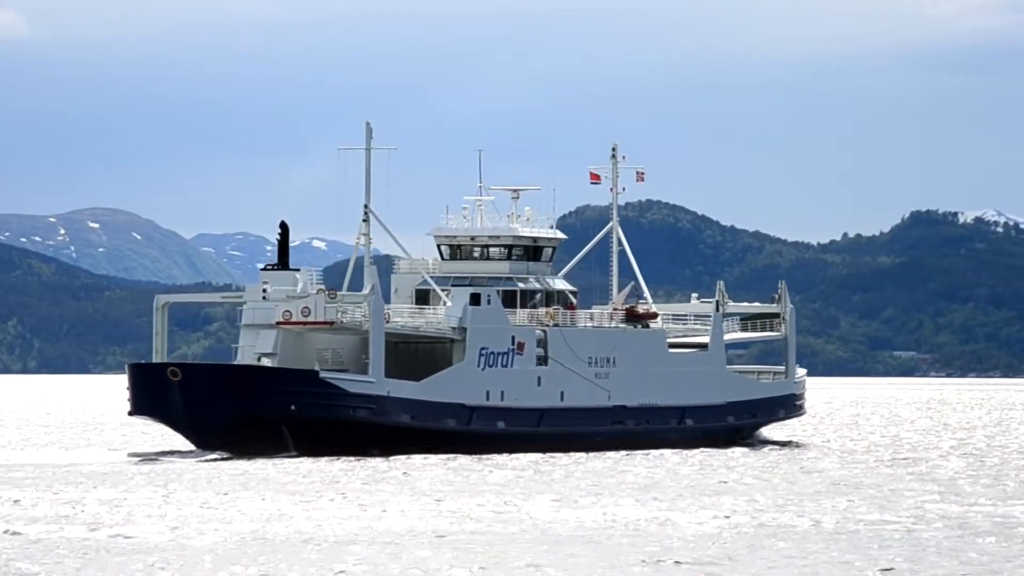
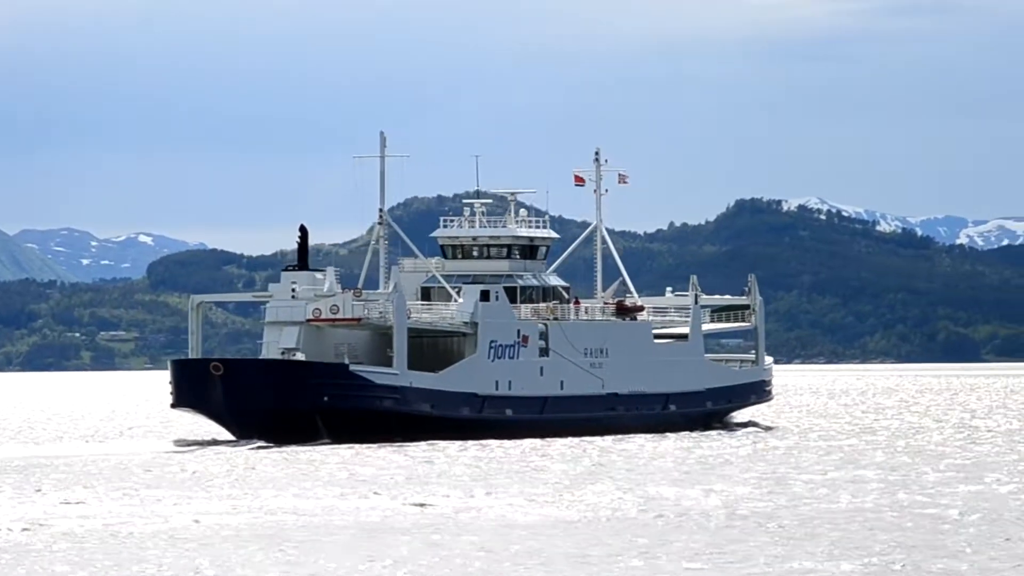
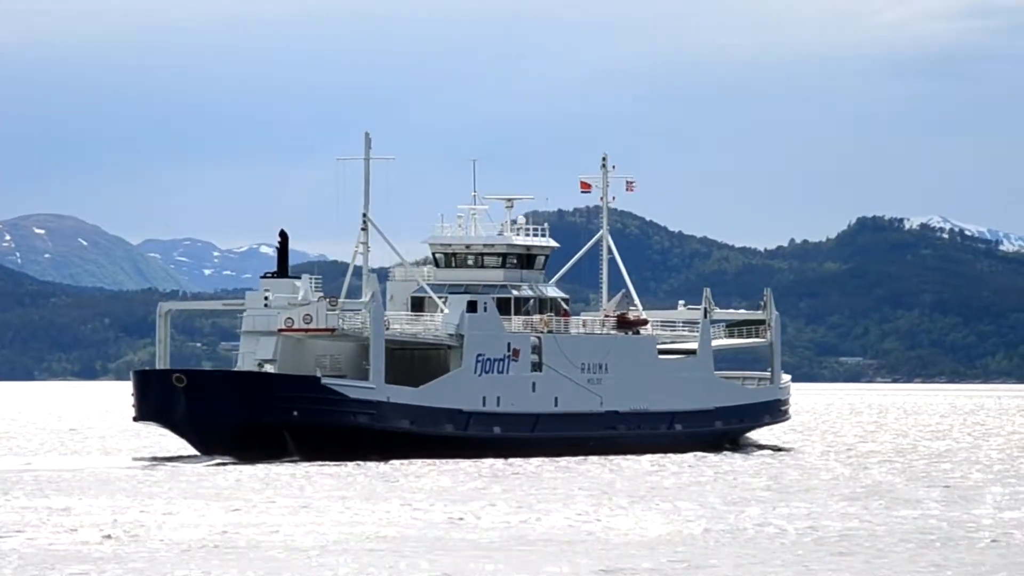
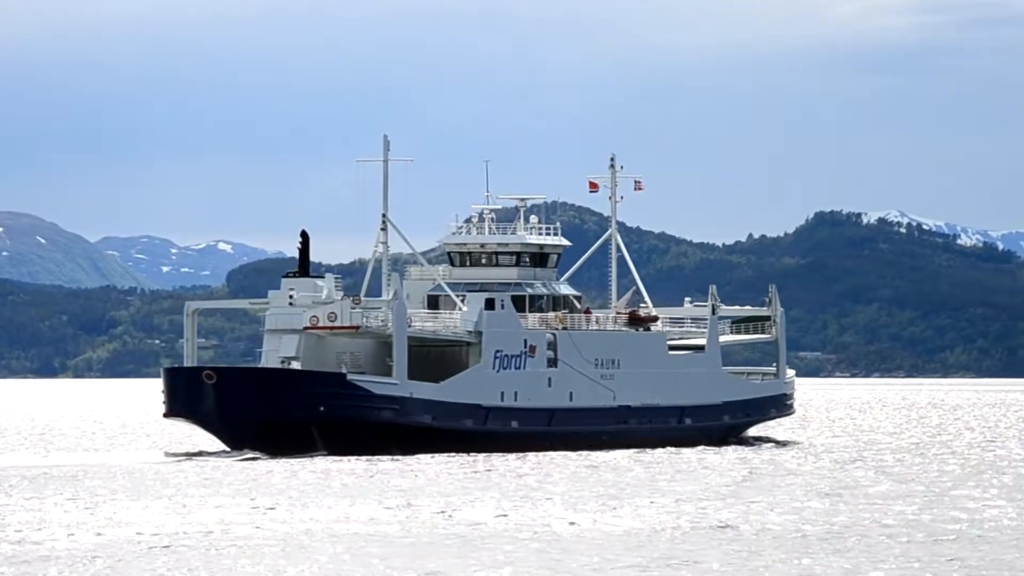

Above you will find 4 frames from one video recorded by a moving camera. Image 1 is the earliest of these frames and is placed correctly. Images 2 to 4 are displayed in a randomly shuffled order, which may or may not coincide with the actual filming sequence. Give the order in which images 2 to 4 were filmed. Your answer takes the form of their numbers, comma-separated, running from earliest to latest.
3, 4, 2
